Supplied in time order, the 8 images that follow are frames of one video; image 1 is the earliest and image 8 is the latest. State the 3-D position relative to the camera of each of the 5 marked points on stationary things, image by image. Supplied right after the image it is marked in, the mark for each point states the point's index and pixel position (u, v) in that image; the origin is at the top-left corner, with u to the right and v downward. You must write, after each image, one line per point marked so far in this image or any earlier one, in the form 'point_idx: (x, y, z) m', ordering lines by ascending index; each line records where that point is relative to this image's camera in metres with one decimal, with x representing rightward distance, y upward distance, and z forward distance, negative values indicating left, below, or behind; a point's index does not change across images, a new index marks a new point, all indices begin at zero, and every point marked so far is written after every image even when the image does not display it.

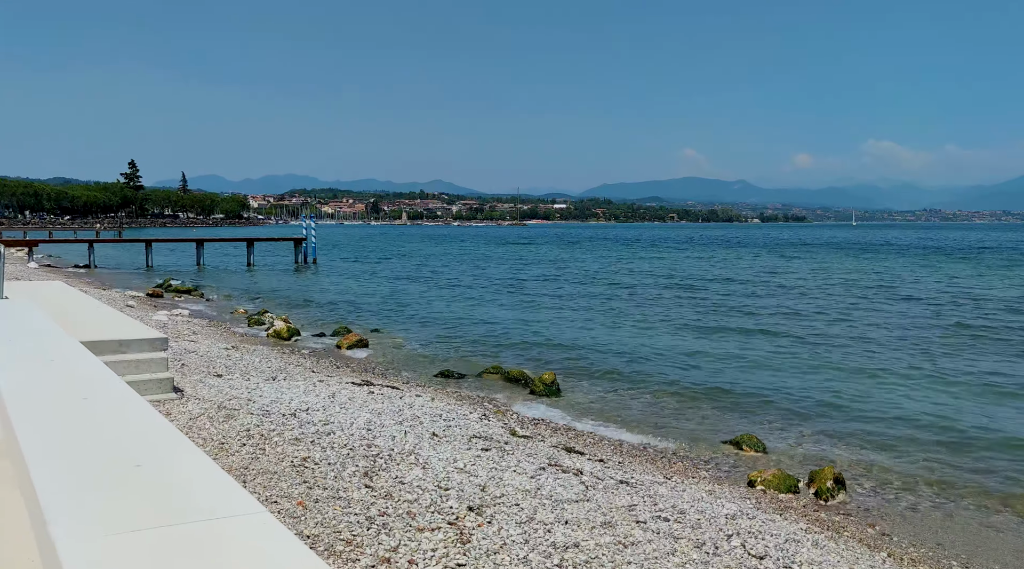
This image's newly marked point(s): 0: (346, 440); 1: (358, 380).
0: (-1.4, -1.4, +7.8) m
1: (-2.1, -1.3, +12.4) m
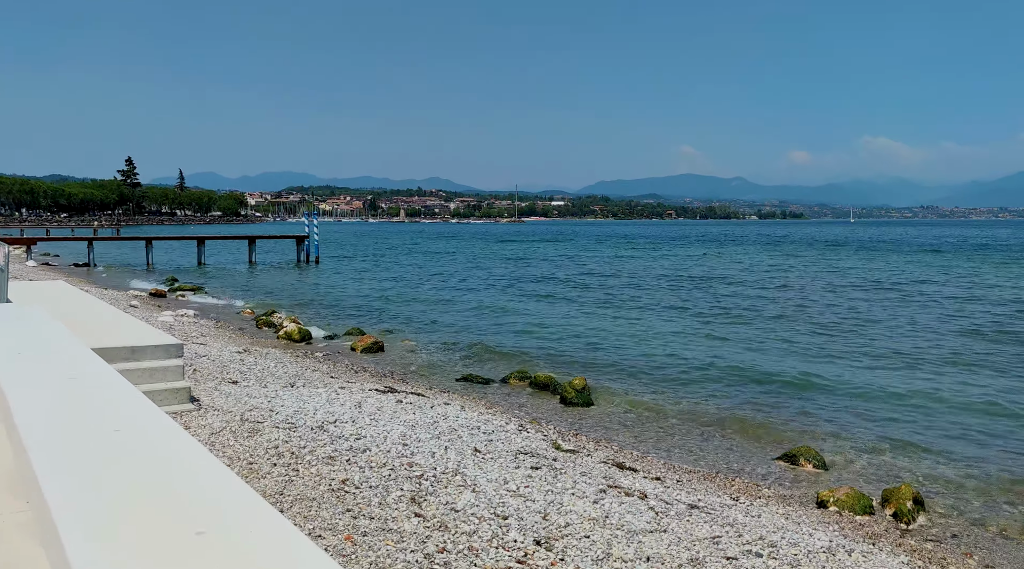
0: (-1.0, -1.4, +7.2) m
1: (-1.7, -1.4, +11.8) m
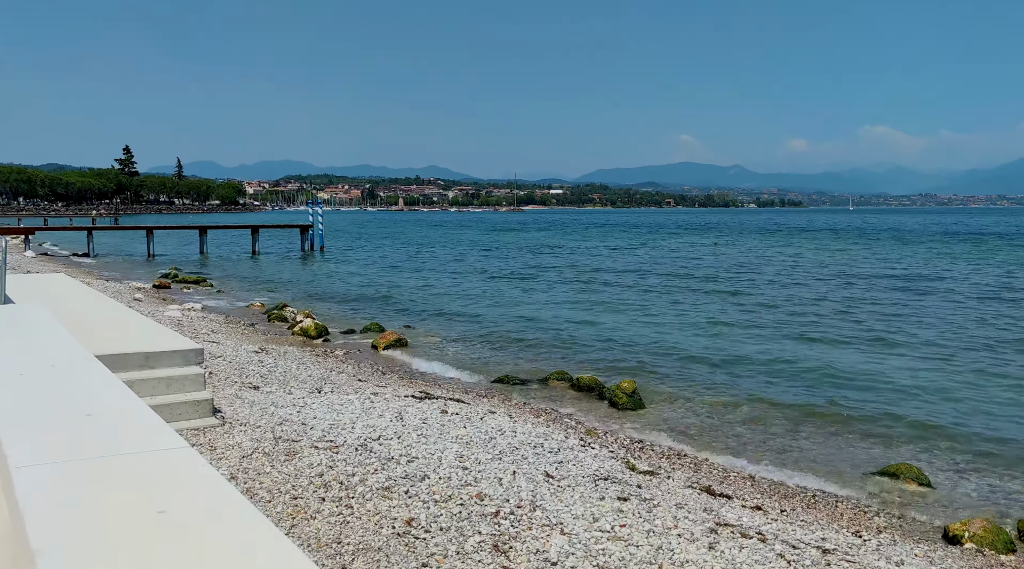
0: (-0.5, -1.4, +6.1) m
1: (-1.1, -1.3, +10.8) m
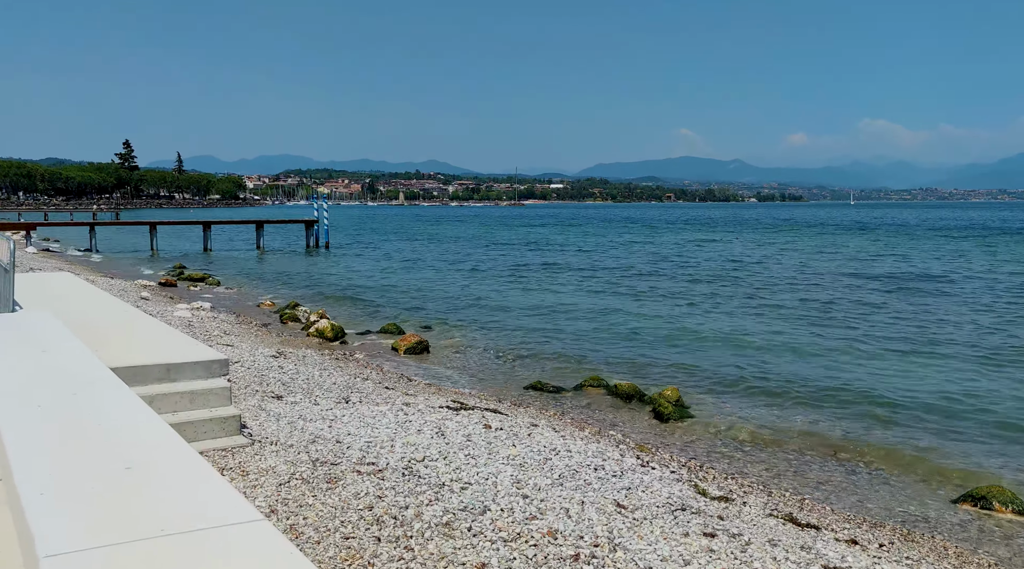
0: (0.0, -1.5, +5.5) m
1: (-0.7, -1.3, +10.1) m
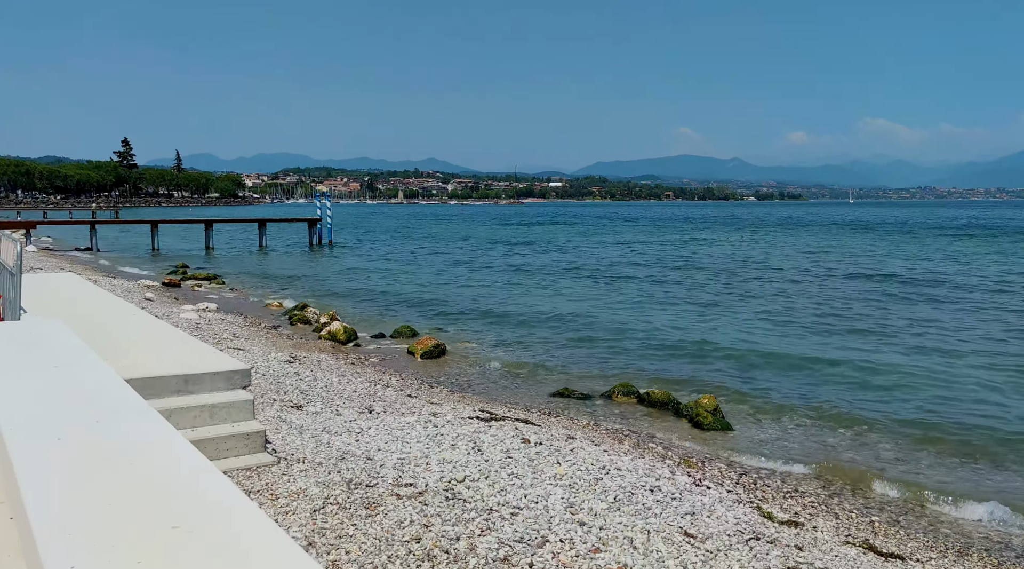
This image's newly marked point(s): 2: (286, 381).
0: (+0.3, -1.5, +5.0) m
1: (-0.4, -1.4, +9.6) m
2: (-2.7, -1.2, +10.8) m
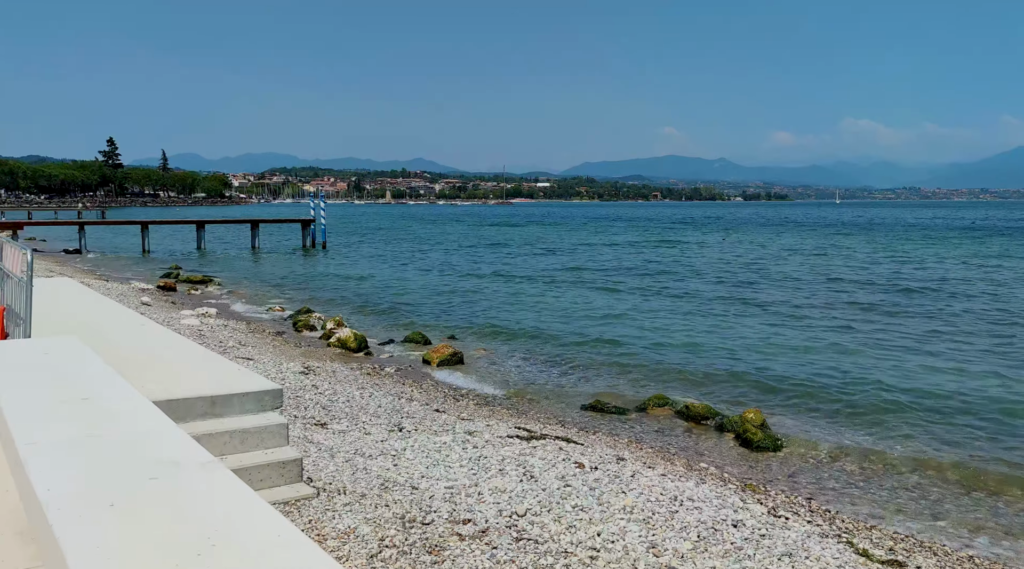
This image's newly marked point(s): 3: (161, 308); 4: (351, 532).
0: (+0.8, -1.6, +4.3) m
1: (0.0, -1.5, +8.9) m
2: (-2.4, -1.3, +10.2) m
3: (-7.8, -0.5, +19.8) m
4: (-1.0, -1.4, +5.2) m
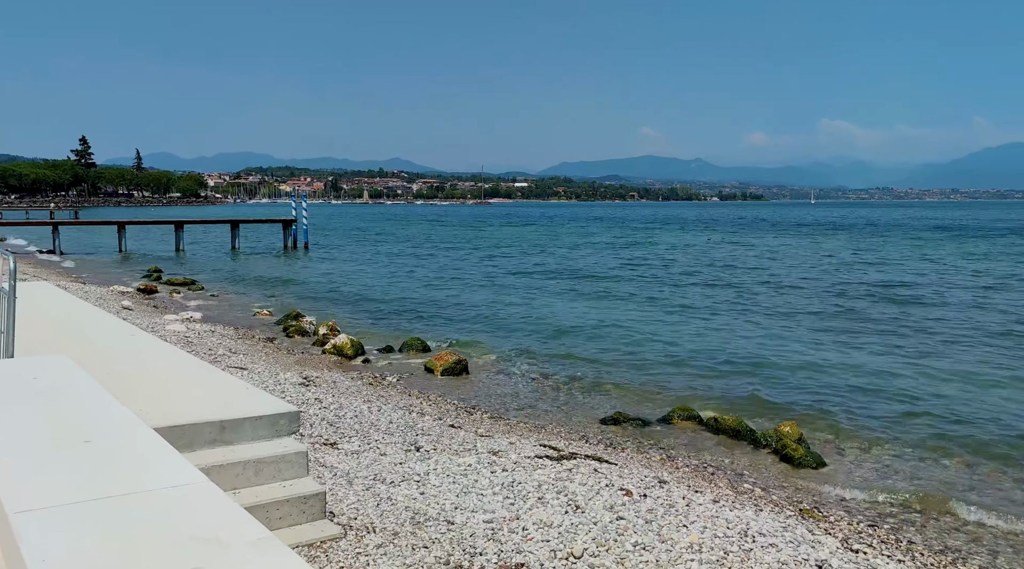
0: (+1.2, -1.6, +3.7) m
1: (+0.3, -1.5, +8.3) m
2: (-2.1, -1.3, +9.4) m
3: (-7.8, -0.6, +18.9) m
4: (-0.6, -1.5, +4.5) m
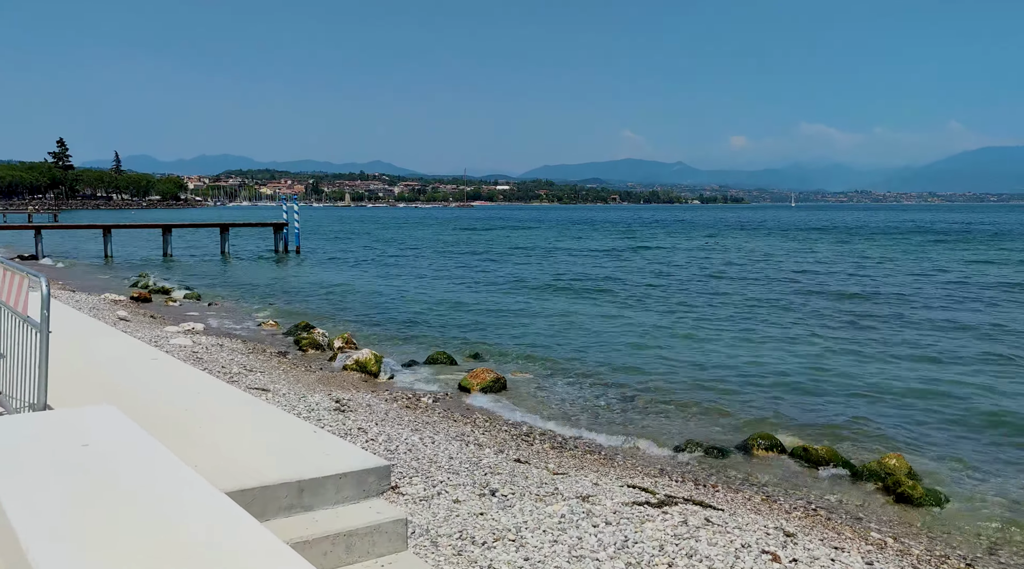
0: (+1.9, -1.8, +2.6) m
1: (+1.0, -1.7, +7.2) m
2: (-1.5, -1.5, +8.3) m
3: (-7.4, -0.8, +17.7) m
4: (+0.1, -1.6, +3.4) m
